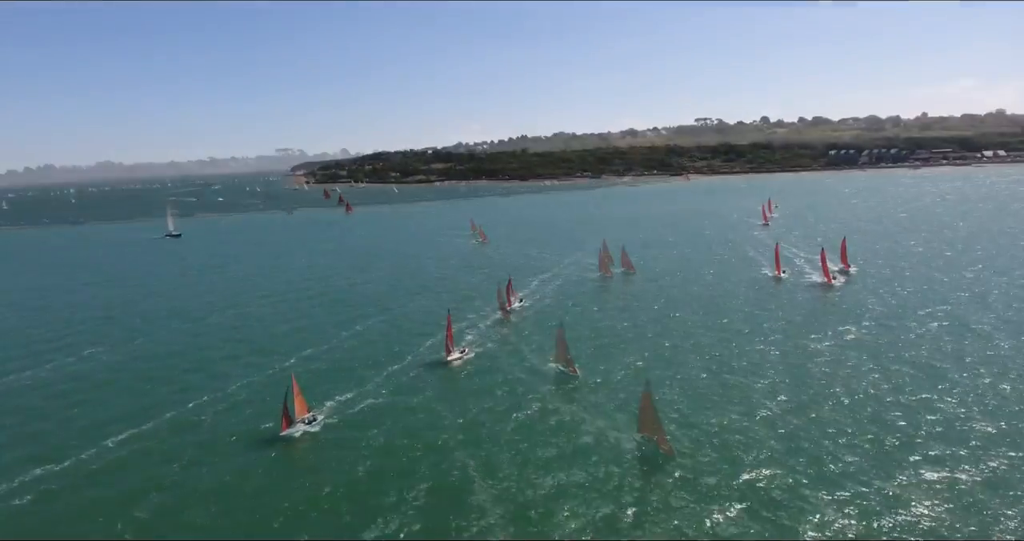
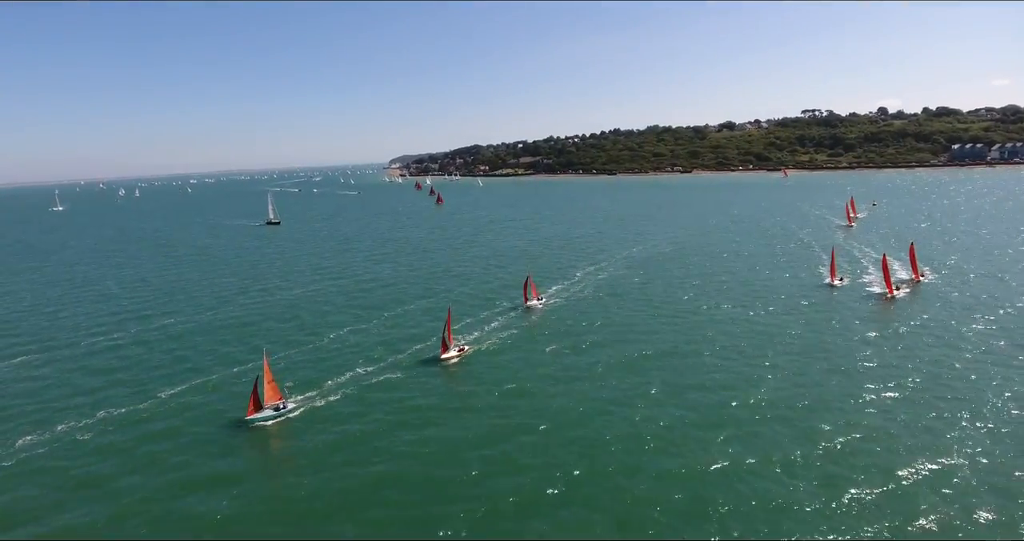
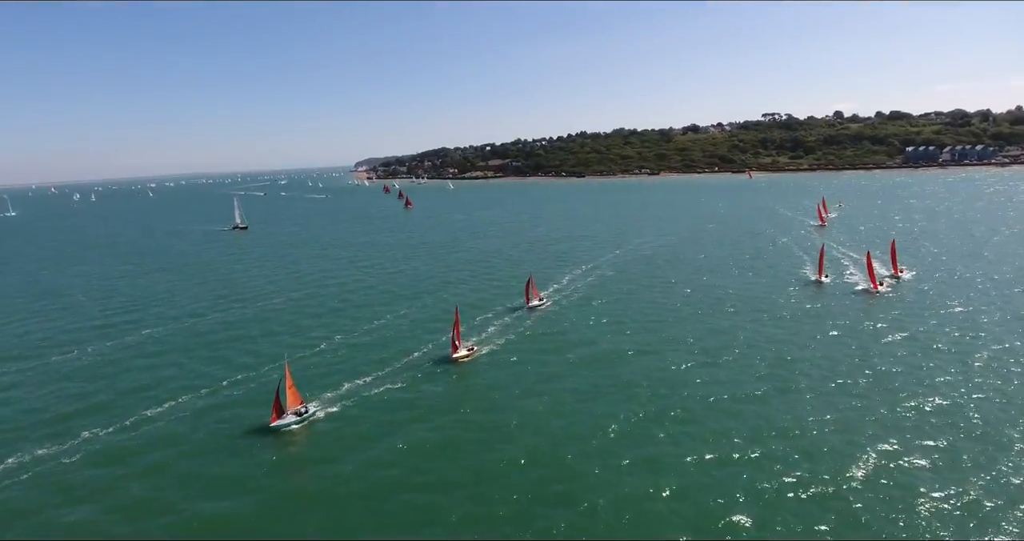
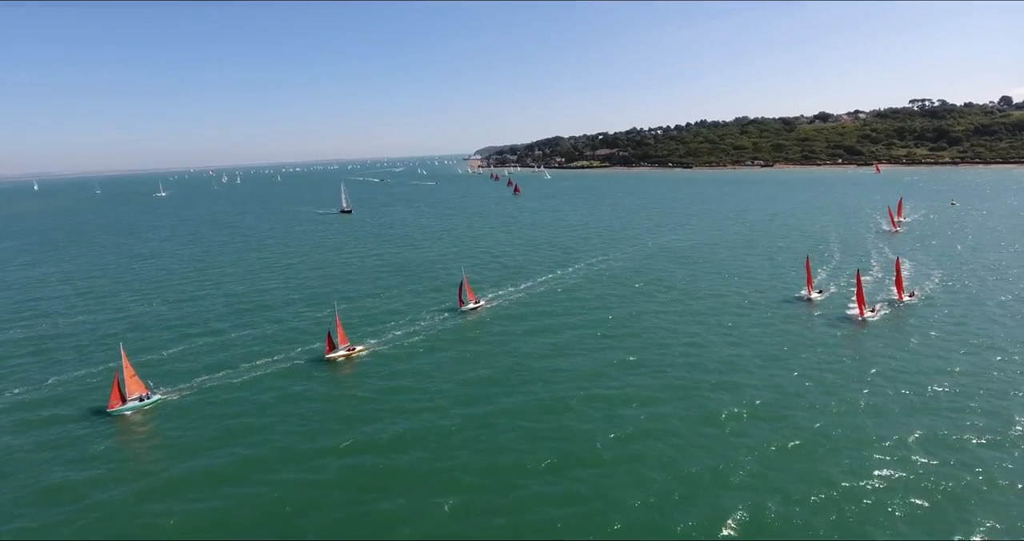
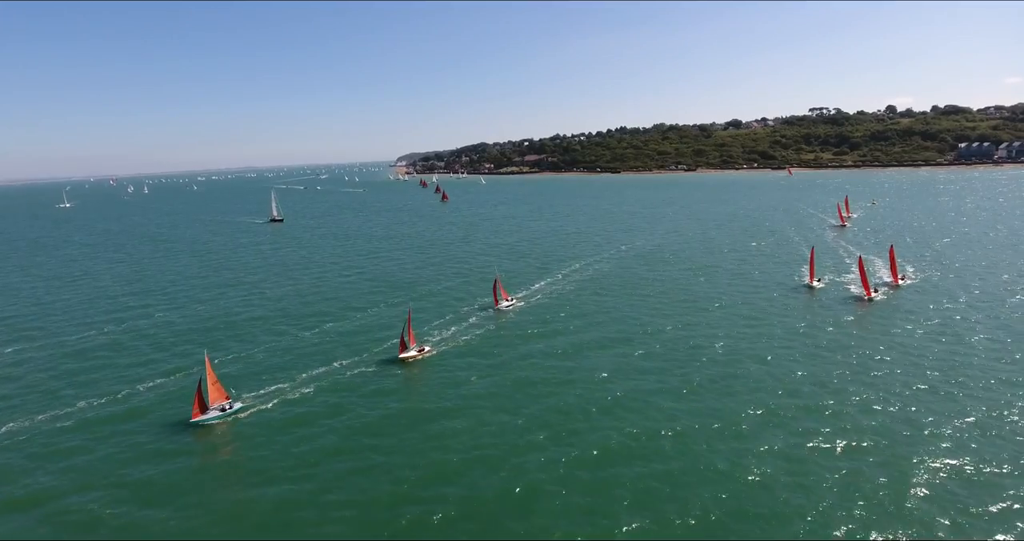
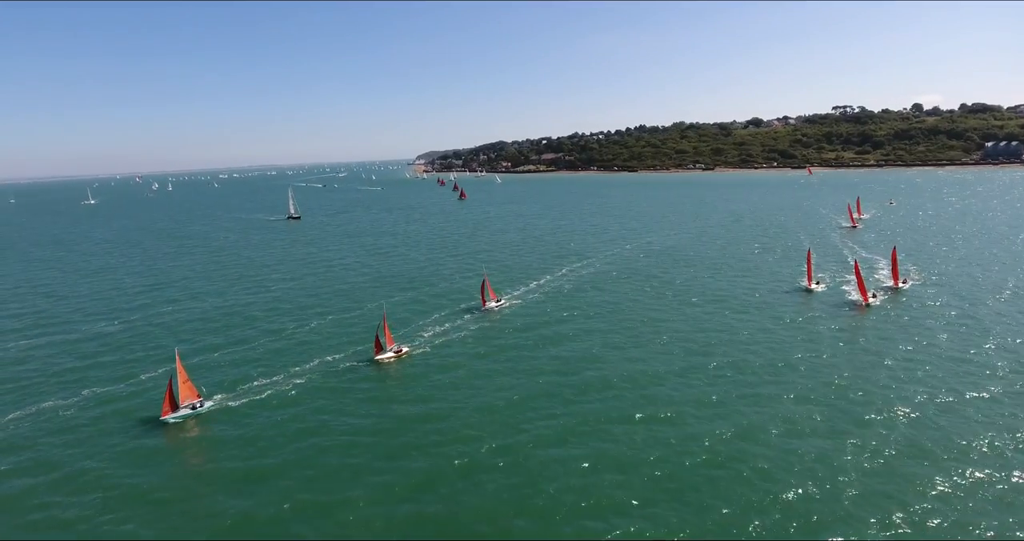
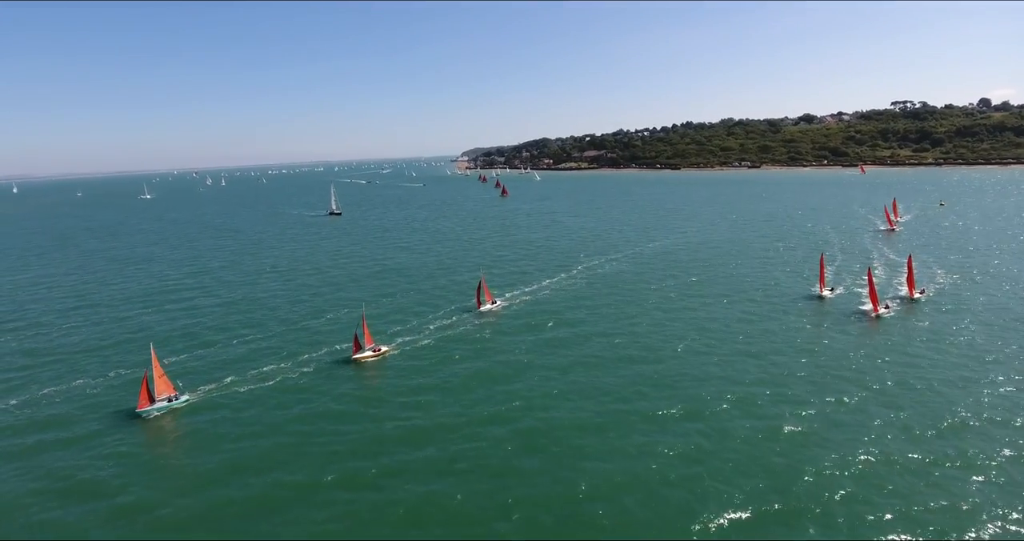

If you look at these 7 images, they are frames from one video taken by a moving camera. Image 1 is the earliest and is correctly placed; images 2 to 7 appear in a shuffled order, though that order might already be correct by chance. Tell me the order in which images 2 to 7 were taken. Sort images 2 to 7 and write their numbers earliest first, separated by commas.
3, 2, 5, 6, 7, 4
